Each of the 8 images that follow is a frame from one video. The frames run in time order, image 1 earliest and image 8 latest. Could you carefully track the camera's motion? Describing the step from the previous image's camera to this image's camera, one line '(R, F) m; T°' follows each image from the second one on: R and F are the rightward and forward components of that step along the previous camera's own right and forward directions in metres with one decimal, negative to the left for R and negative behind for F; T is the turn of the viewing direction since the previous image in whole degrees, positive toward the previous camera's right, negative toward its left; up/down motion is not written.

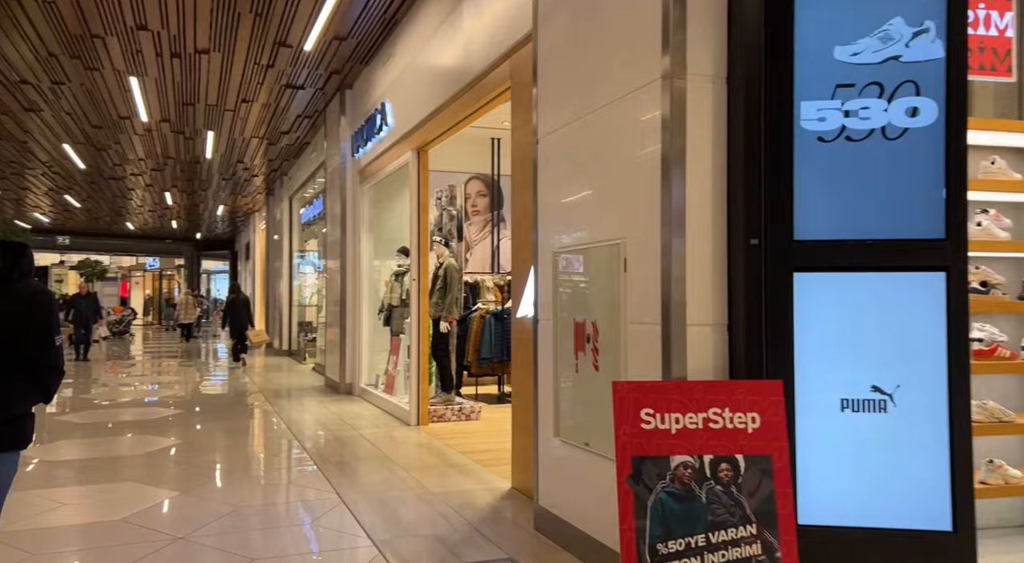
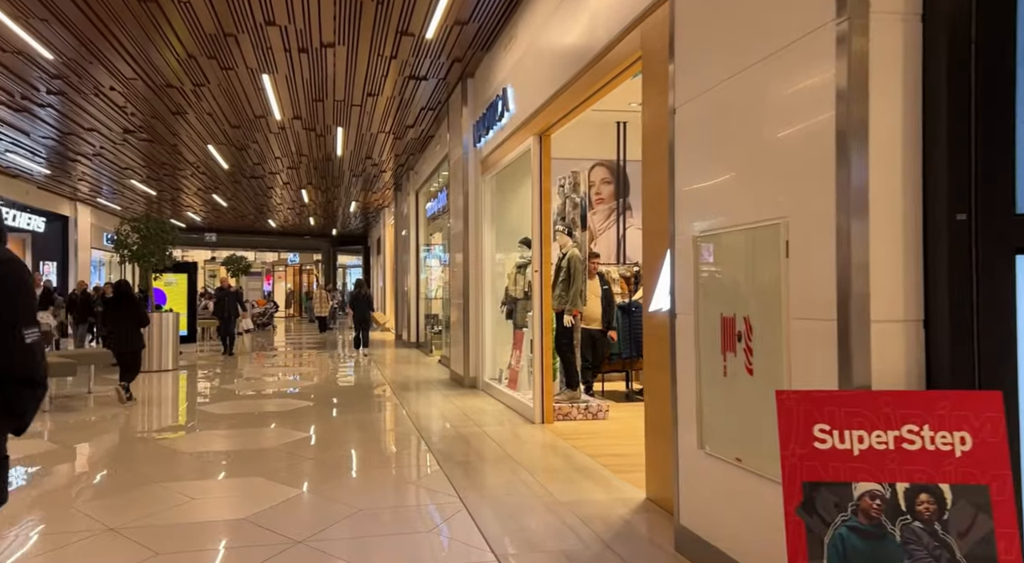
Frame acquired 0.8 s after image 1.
(0.0, +0.3) m; -9°
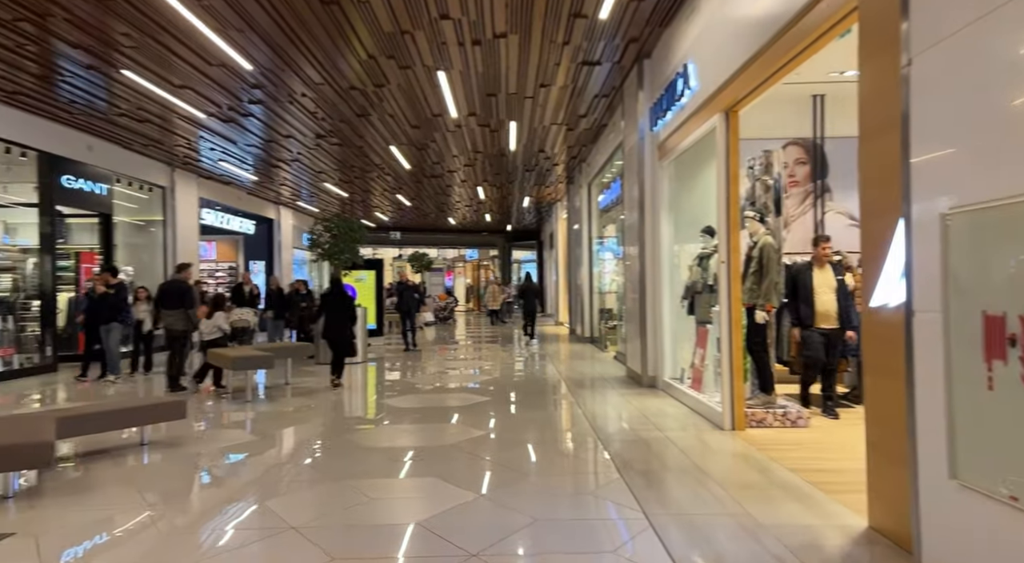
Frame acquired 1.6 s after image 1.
(-0.1, +0.3) m; -13°
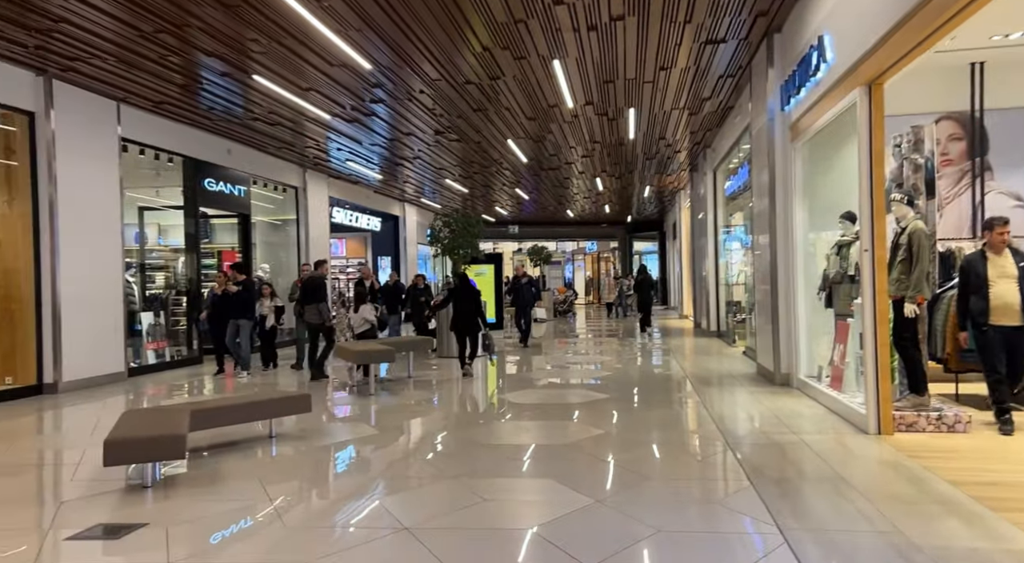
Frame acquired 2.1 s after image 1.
(0.0, +0.2) m; -9°
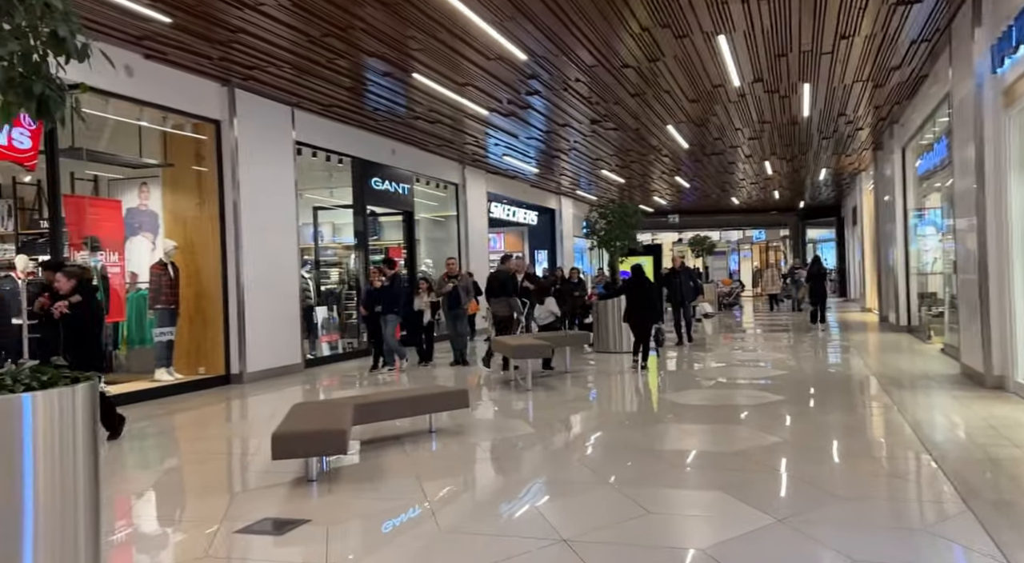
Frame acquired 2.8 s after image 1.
(0.0, +0.2) m; -12°
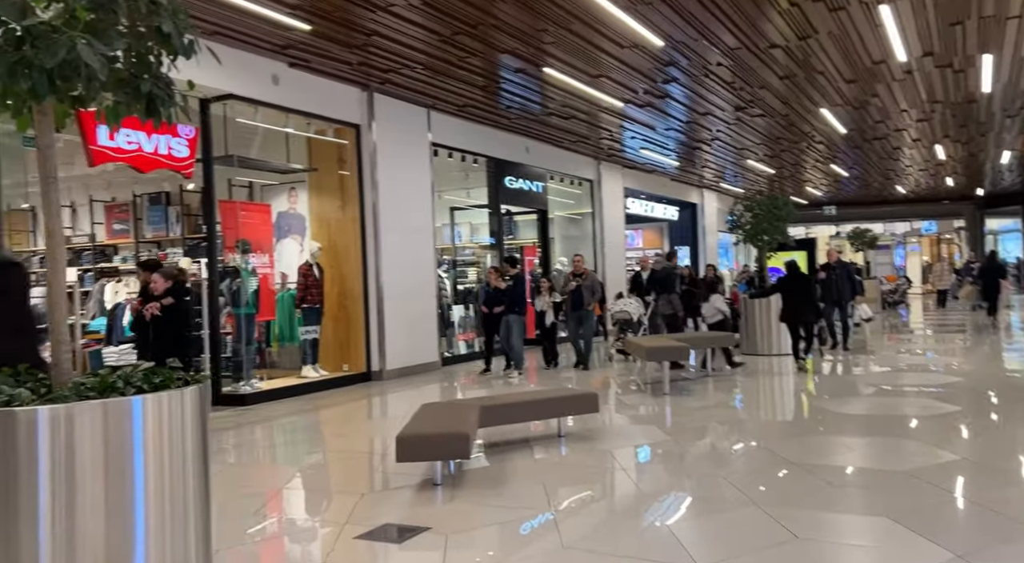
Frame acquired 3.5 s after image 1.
(+0.1, +0.2) m; -11°
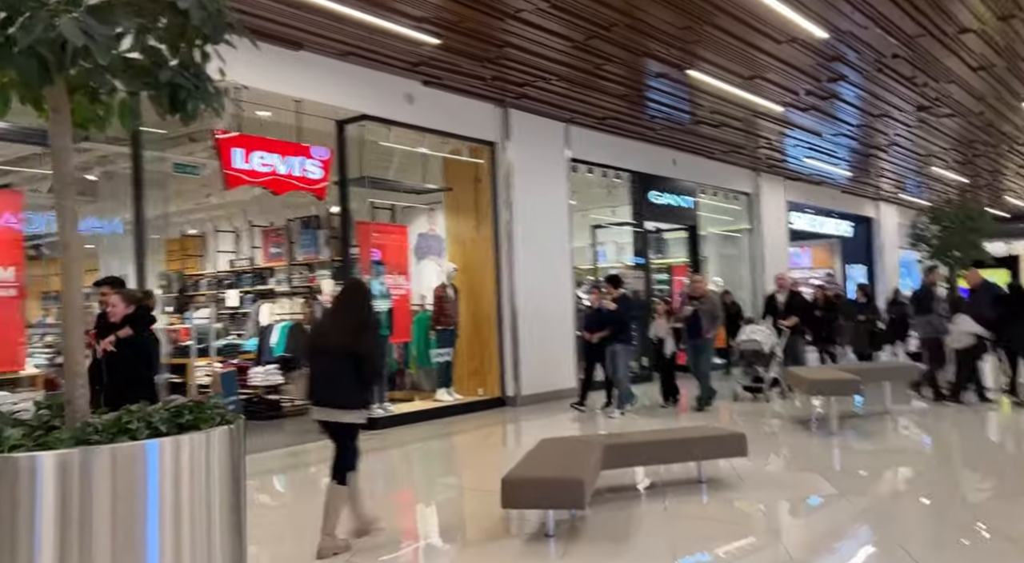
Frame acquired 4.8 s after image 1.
(+0.2, +0.5) m; -12°
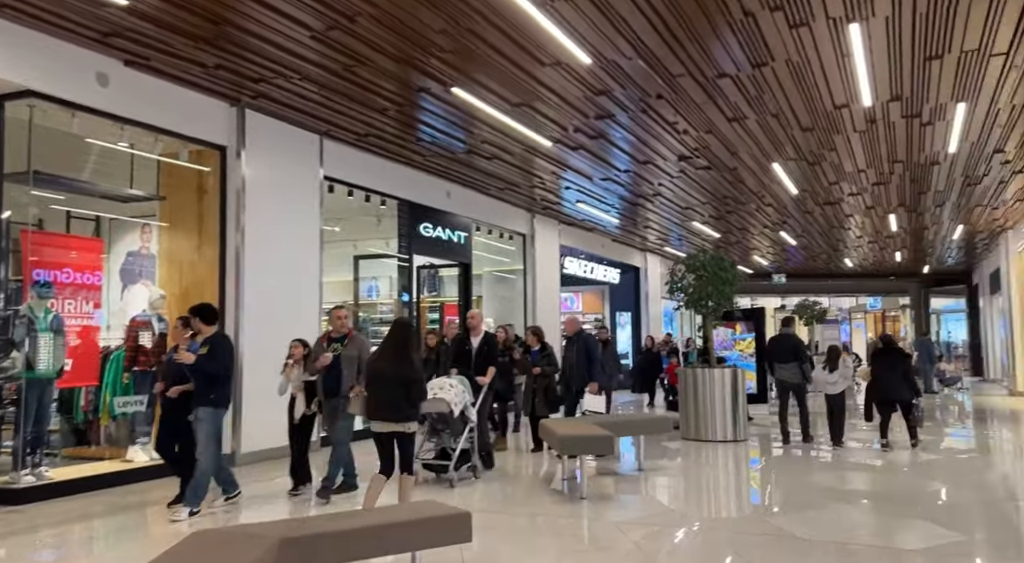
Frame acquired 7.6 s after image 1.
(+0.6, +1.0) m; +15°
